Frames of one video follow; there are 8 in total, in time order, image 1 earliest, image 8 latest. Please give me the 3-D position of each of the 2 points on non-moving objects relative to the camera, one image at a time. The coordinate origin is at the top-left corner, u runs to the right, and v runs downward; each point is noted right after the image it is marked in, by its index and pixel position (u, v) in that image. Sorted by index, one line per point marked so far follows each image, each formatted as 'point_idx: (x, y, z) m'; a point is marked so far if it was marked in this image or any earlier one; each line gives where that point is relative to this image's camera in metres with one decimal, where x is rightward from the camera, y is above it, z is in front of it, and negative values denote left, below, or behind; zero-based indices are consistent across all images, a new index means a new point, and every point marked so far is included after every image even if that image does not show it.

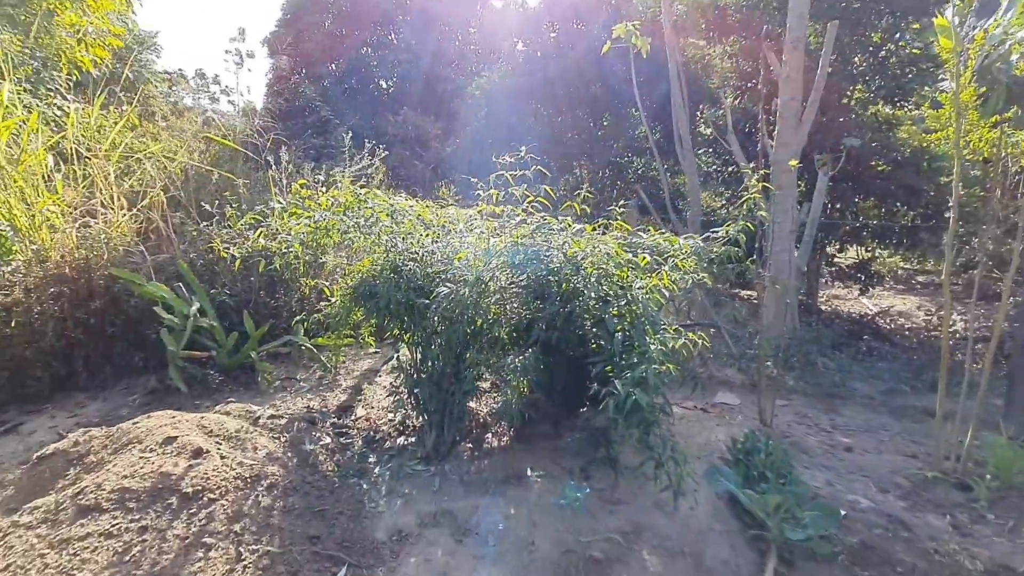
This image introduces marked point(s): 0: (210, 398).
0: (-1.9, -0.7, +3.2) m
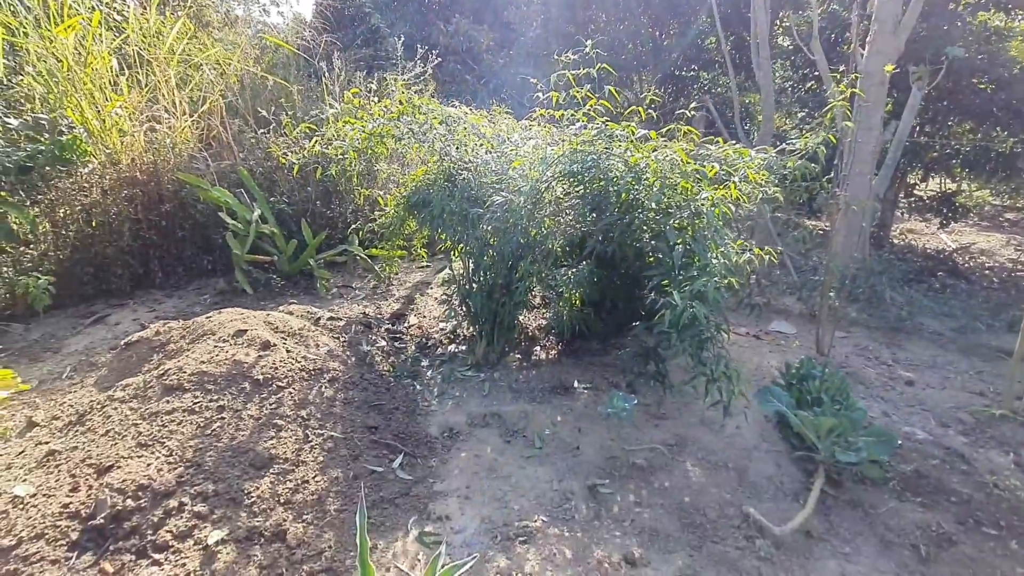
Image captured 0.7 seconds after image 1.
0: (-1.6, -0.1, +3.4) m
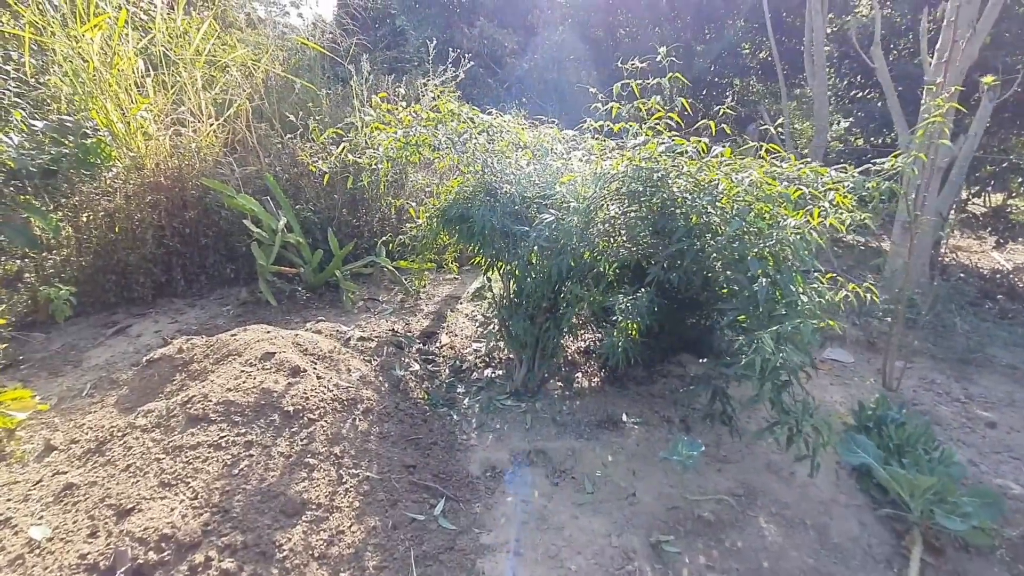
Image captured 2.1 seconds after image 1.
0: (-1.3, -0.2, +3.2) m
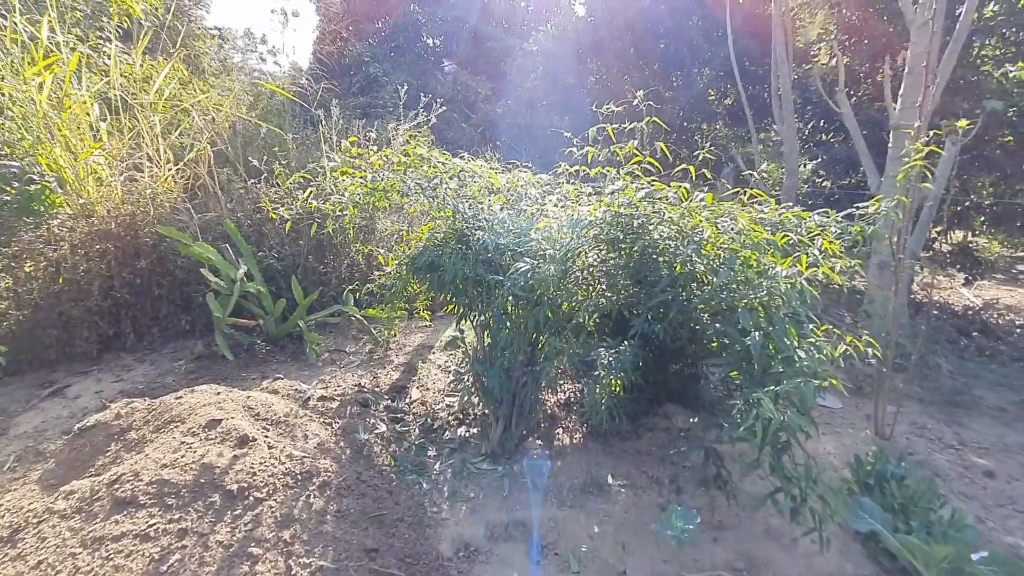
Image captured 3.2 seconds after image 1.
0: (-1.5, -0.5, +3.0) m
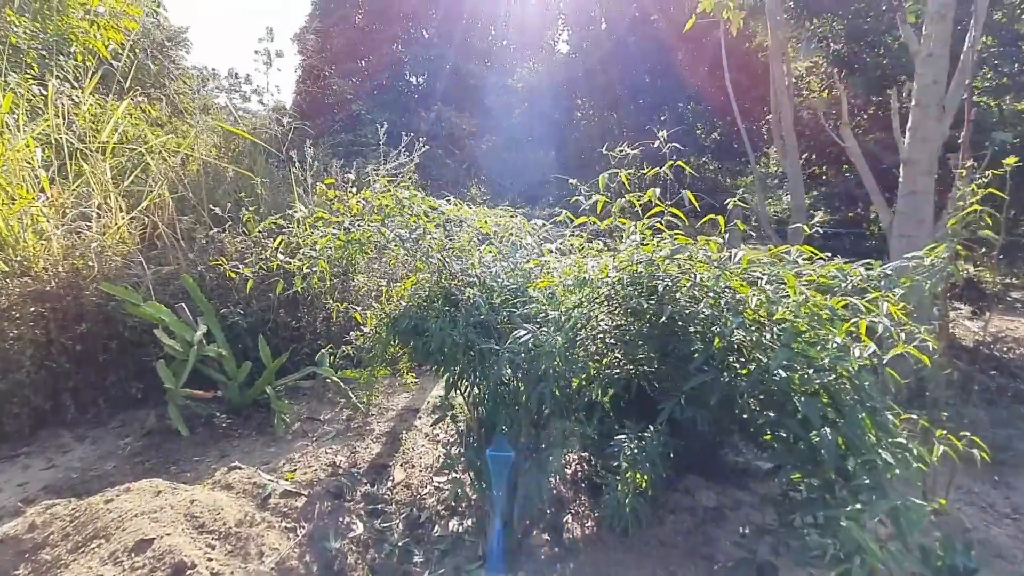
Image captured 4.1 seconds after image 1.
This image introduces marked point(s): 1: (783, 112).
0: (-1.5, -0.8, +2.6) m
1: (+1.8, +1.2, +3.5) m
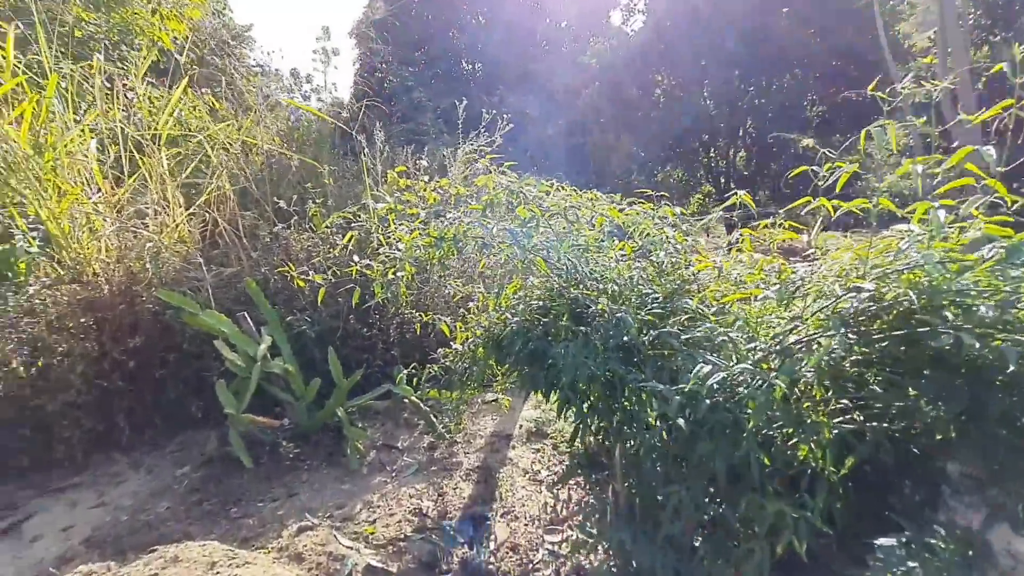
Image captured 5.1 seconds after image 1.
0: (-1.0, -0.8, +2.2) m
1: (+2.4, +1.2, +2.8) m
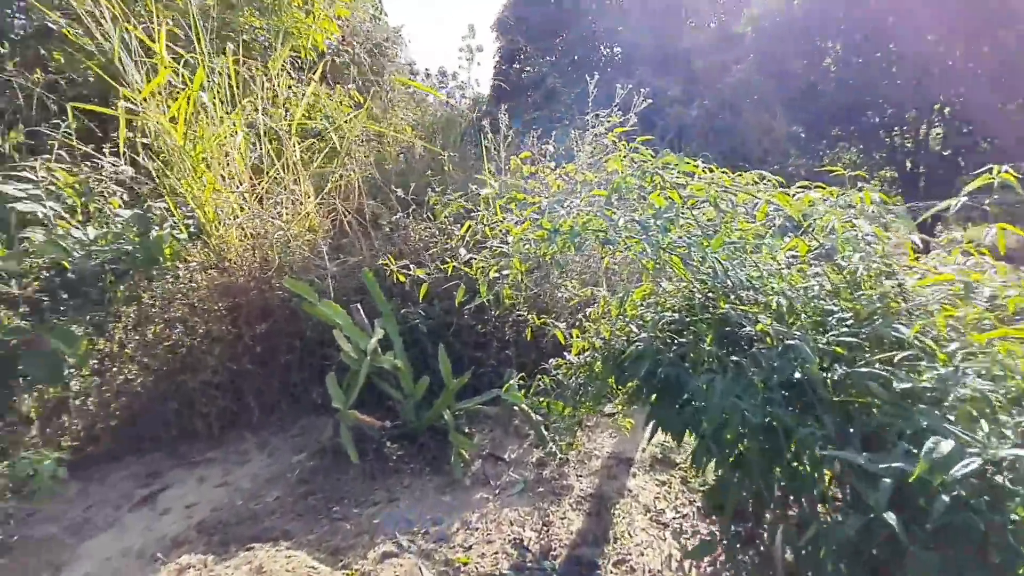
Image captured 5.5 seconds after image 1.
0: (-0.5, -0.8, +2.1) m
1: (+3.0, +1.1, +1.8) m
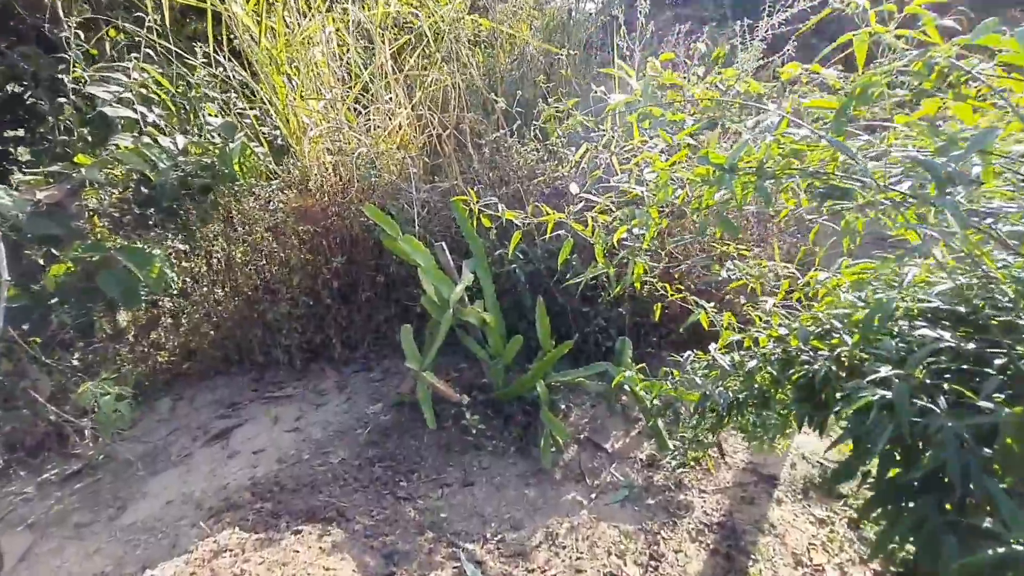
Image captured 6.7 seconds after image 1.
0: (-0.2, -0.6, +1.8) m
1: (+3.3, +0.9, +0.5) m
